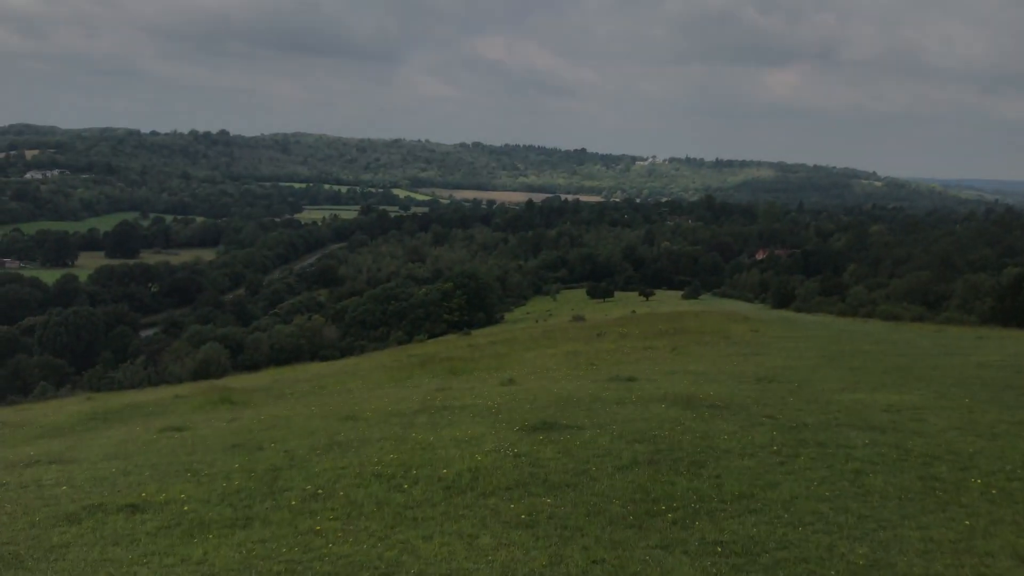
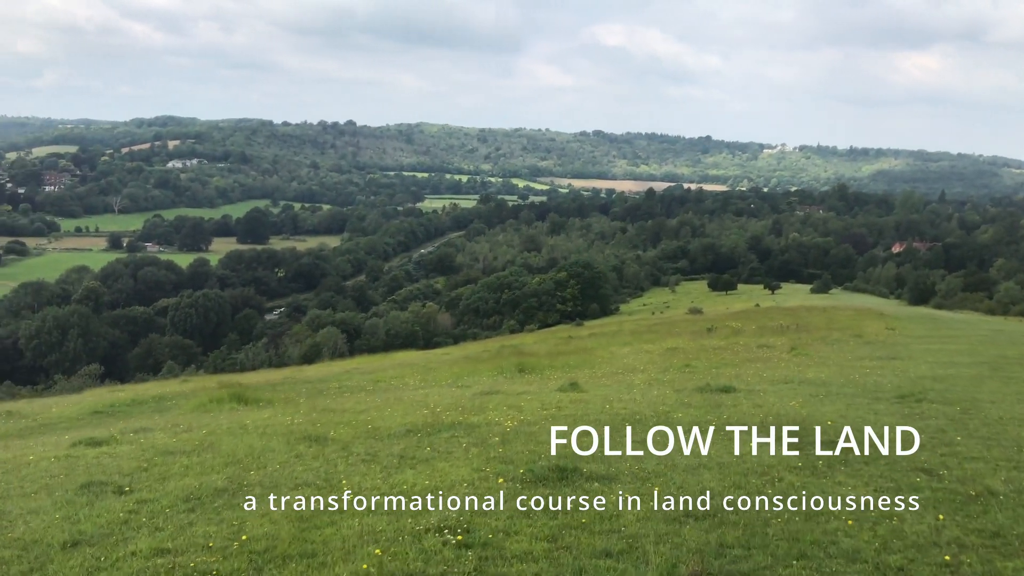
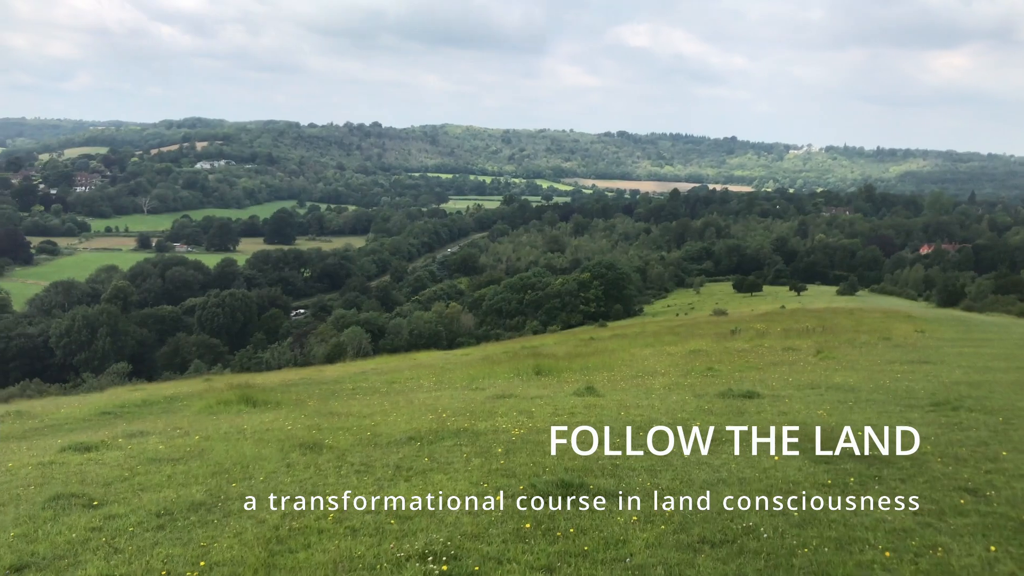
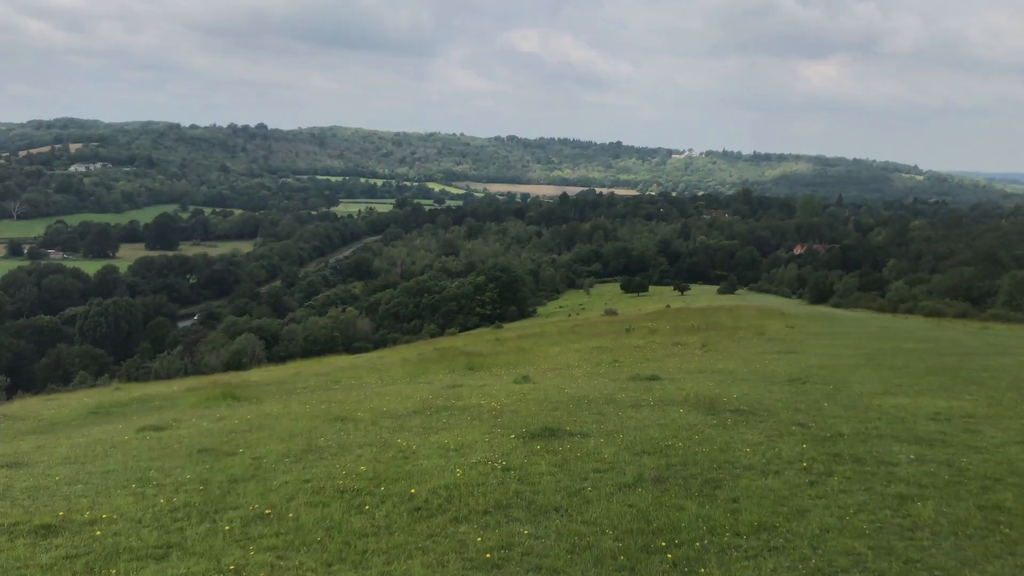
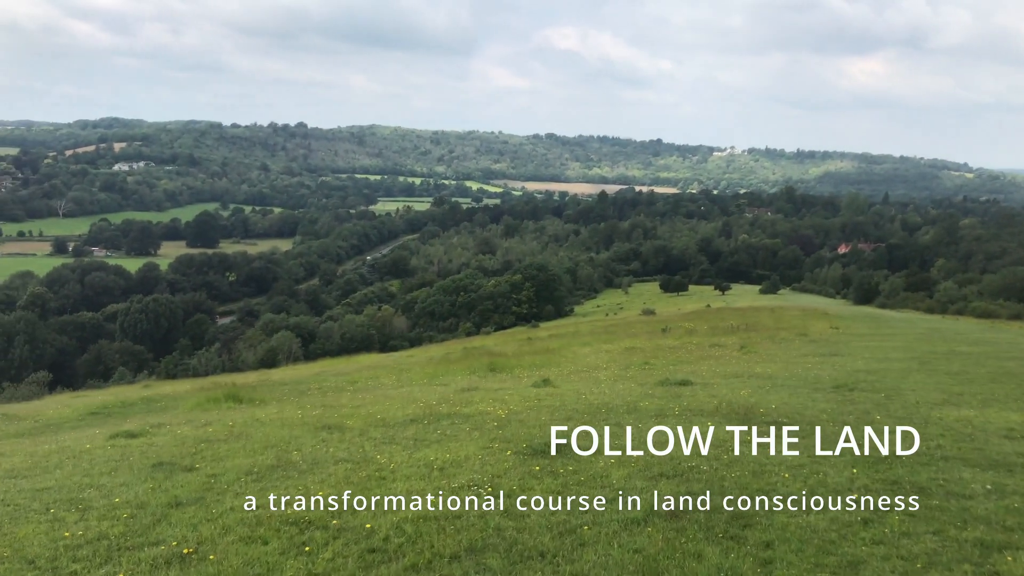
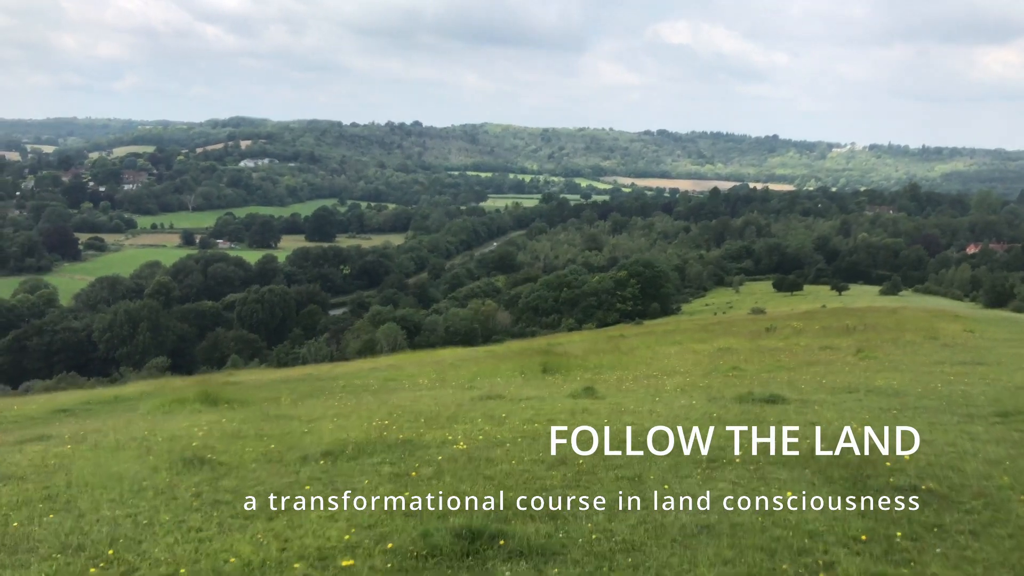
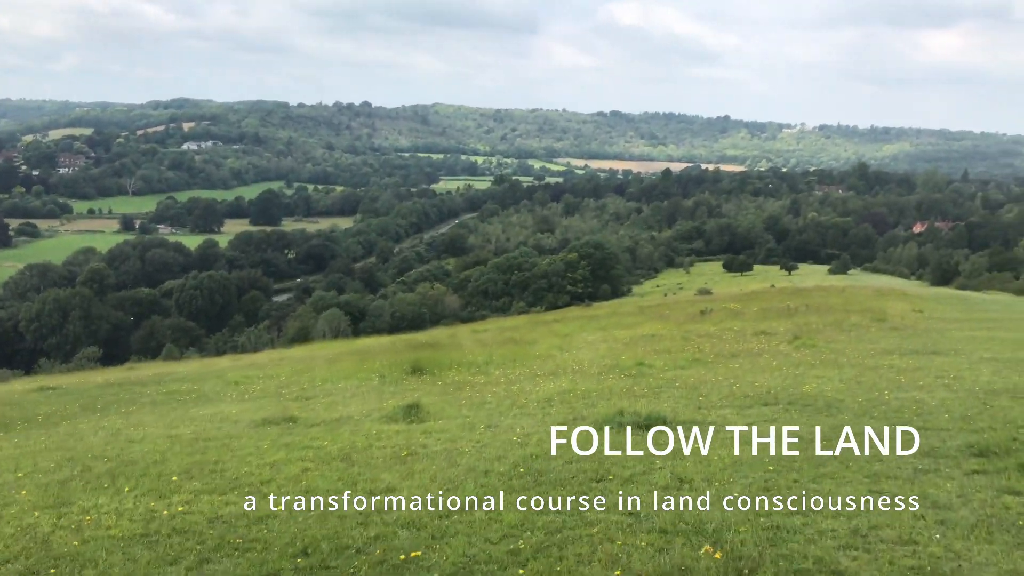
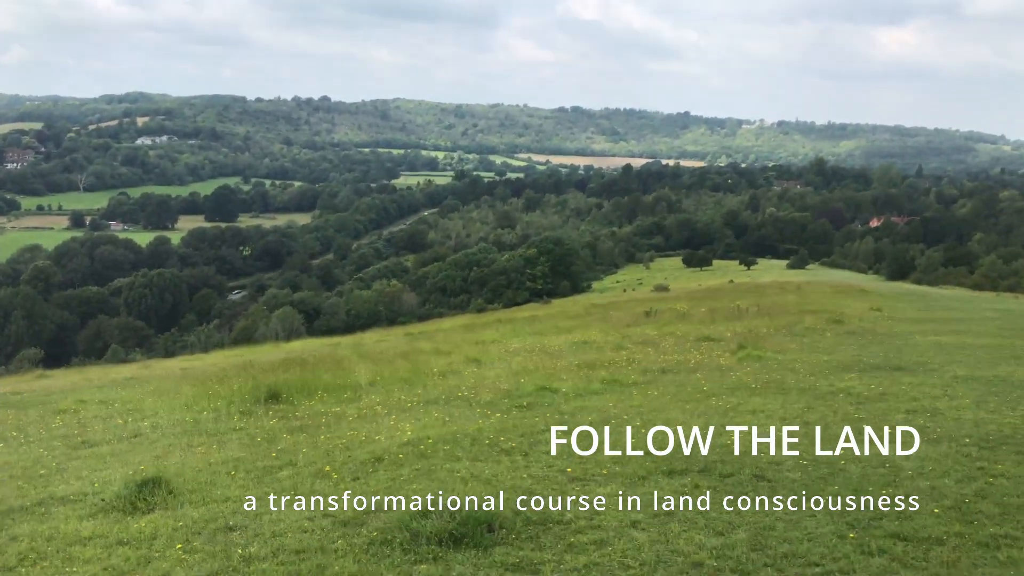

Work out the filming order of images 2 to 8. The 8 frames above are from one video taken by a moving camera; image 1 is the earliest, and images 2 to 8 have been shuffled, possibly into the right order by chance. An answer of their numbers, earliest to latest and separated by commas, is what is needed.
4, 5, 2, 3, 6, 7, 8
